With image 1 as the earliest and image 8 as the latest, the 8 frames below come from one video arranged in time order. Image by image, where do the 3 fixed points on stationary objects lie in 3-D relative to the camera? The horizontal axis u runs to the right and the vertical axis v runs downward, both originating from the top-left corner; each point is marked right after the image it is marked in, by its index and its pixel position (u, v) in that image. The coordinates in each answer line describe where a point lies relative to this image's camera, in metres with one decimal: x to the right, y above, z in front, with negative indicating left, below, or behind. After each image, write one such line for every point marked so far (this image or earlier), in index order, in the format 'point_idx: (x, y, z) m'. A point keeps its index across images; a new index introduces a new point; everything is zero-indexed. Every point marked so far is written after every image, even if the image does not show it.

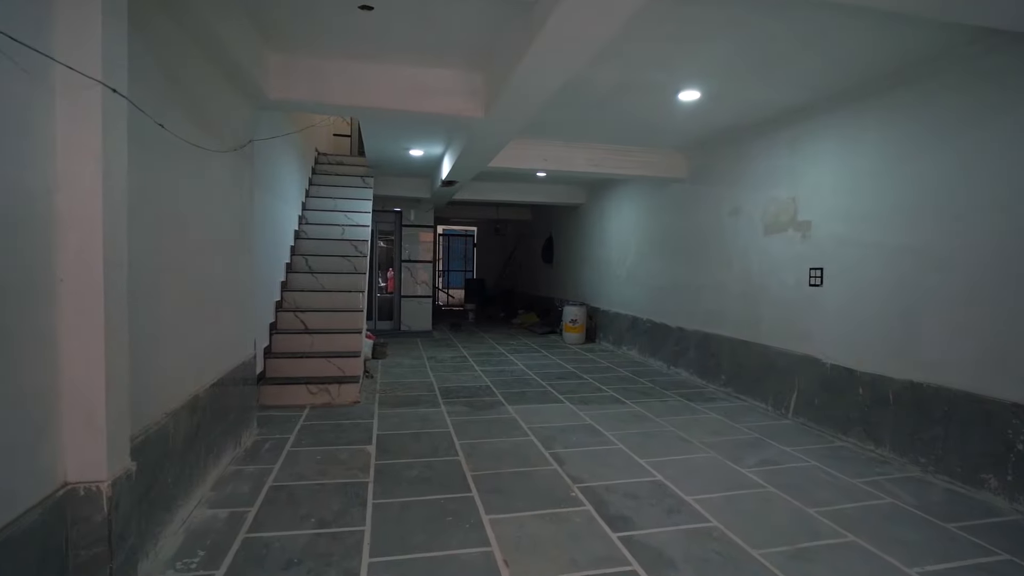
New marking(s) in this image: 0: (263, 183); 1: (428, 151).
0: (-1.8, +0.8, +3.9) m
1: (-0.8, +1.4, +5.5) m
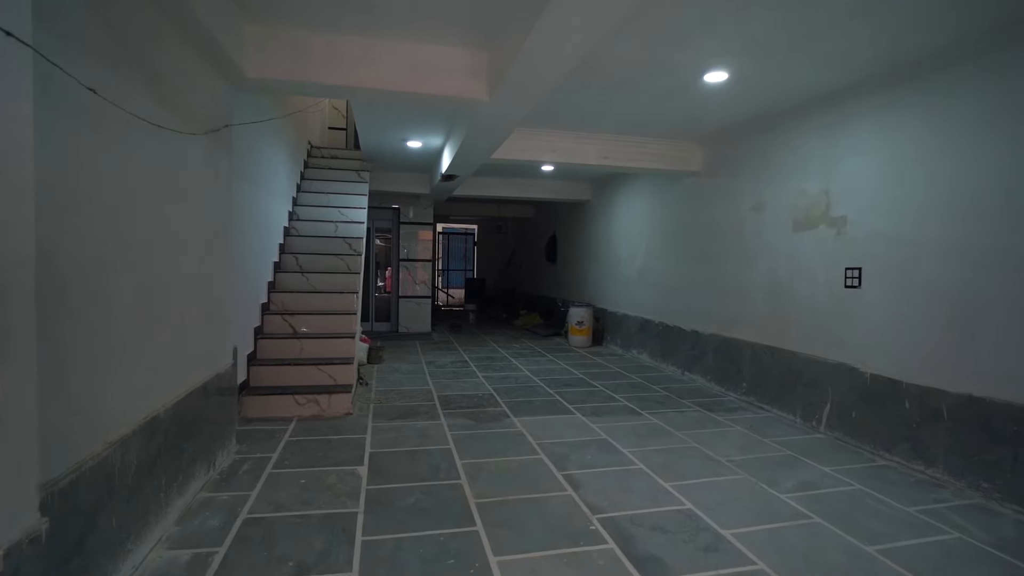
0: (-1.7, +0.7, +3.6) m
1: (-0.8, +1.4, +5.2) m
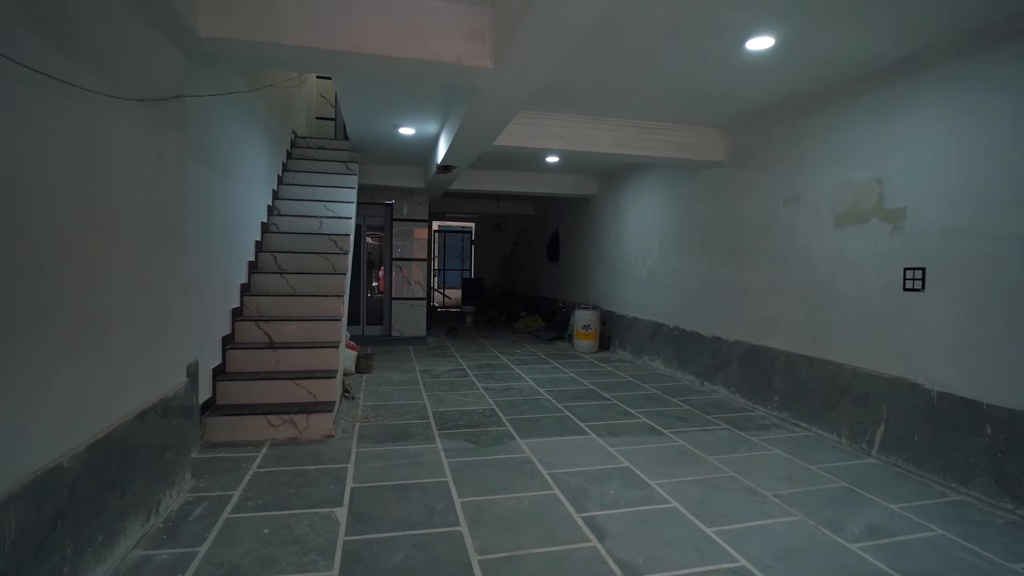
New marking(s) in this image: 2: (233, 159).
0: (-1.7, +0.7, +3.1) m
1: (-0.7, +1.3, +4.7) m
2: (-1.8, +0.8, +3.7) m
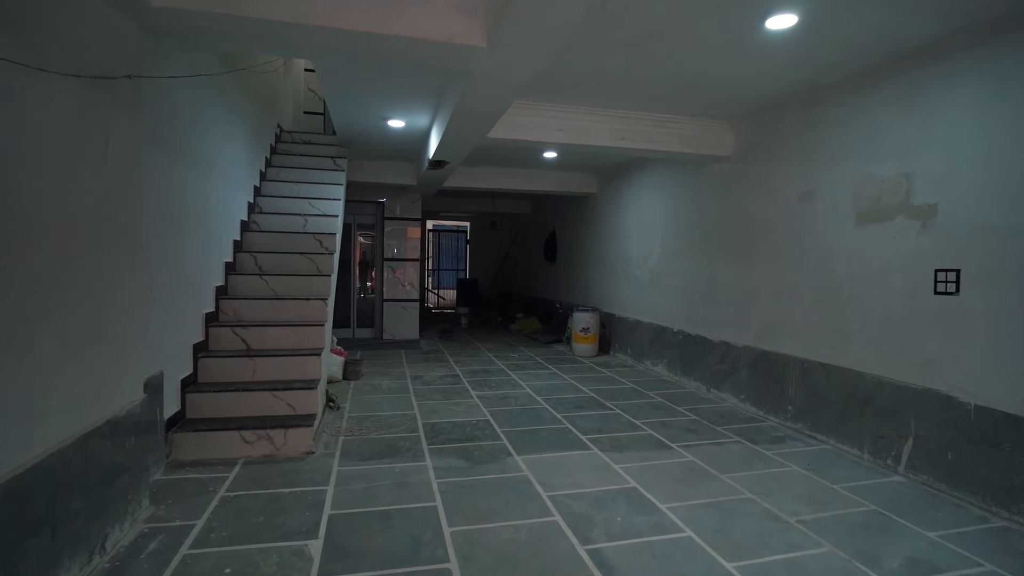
0: (-1.7, +0.7, +2.8) m
1: (-0.8, +1.3, +4.4) m
2: (-1.9, +0.8, +3.4) m
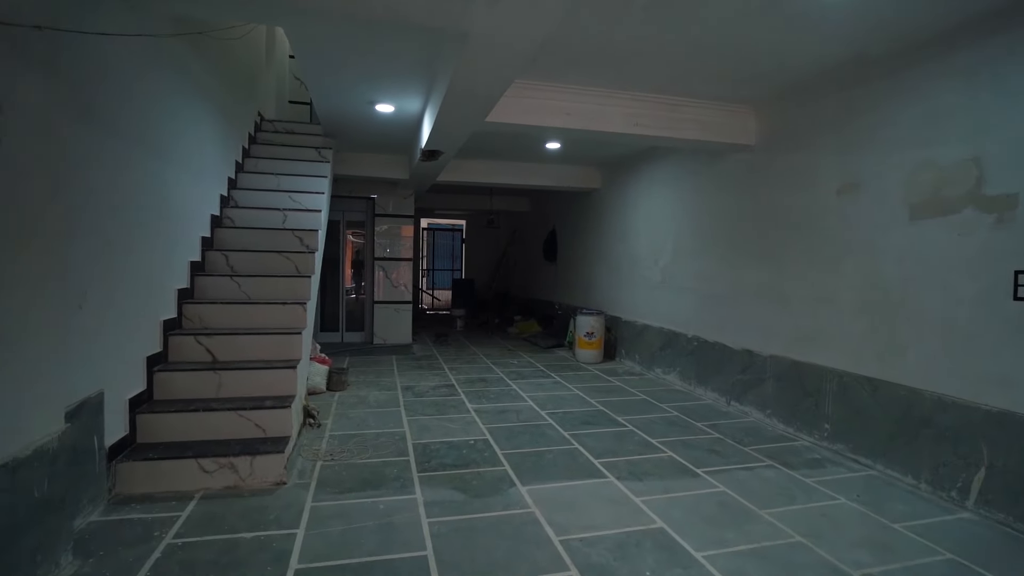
0: (-1.7, +0.7, +2.4) m
1: (-0.8, +1.3, +4.0) m
2: (-1.9, +0.8, +3.0) m
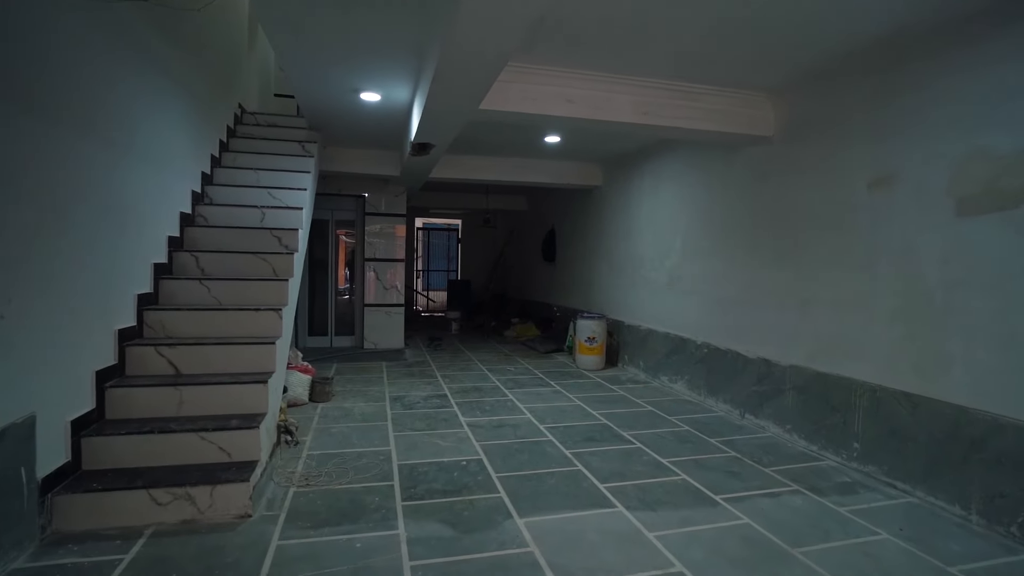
0: (-1.7, +0.7, +2.1) m
1: (-0.8, +1.3, +3.7) m
2: (-1.9, +0.8, +2.7) m
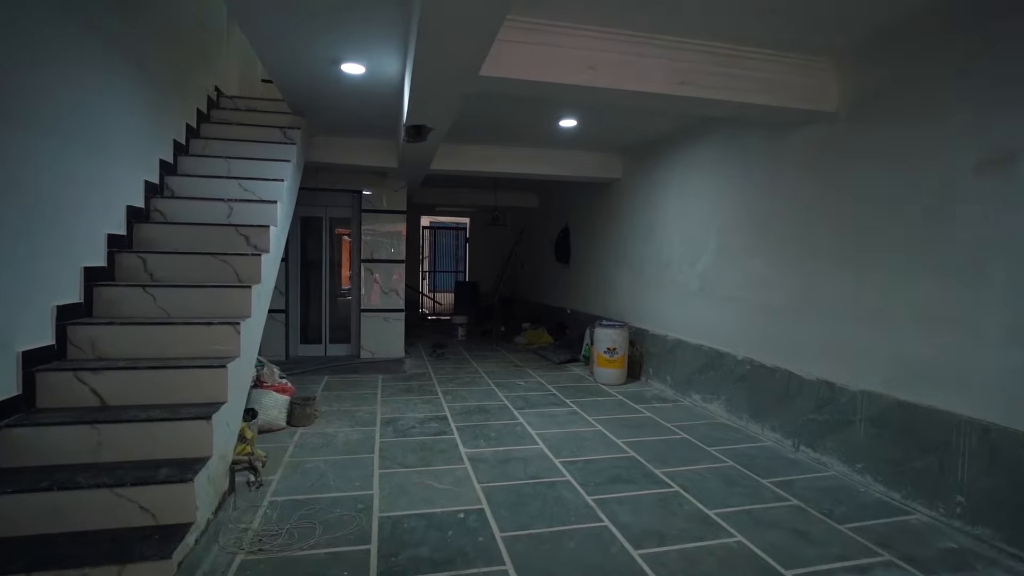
0: (-1.7, +0.6, +1.5) m
1: (-0.7, +1.2, +3.1) m
2: (-1.8, +0.7, +2.1) m
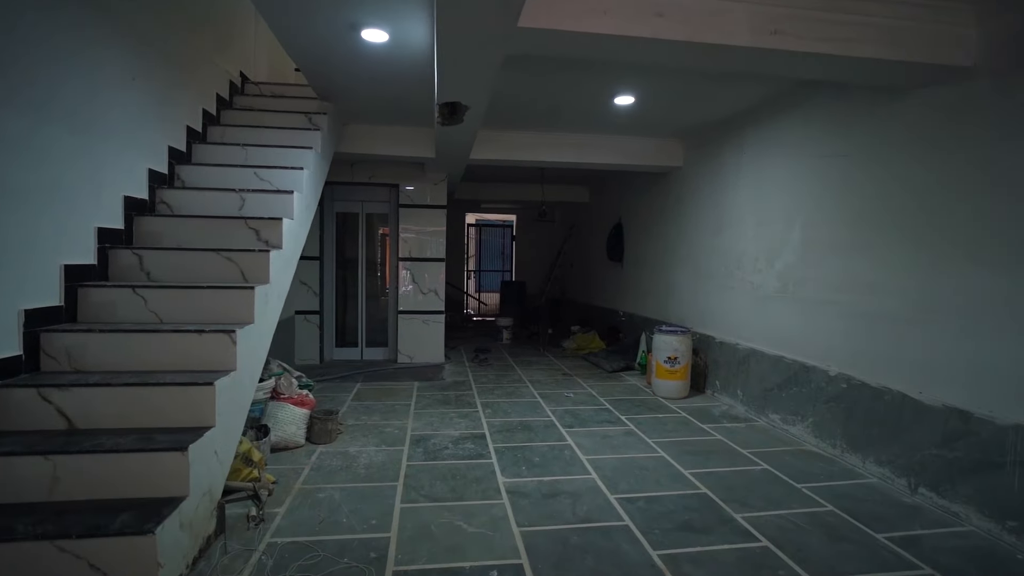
0: (-1.6, +0.6, +1.1) m
1: (-0.5, +1.2, +2.7) m
2: (-1.7, +0.7, +1.8) m
